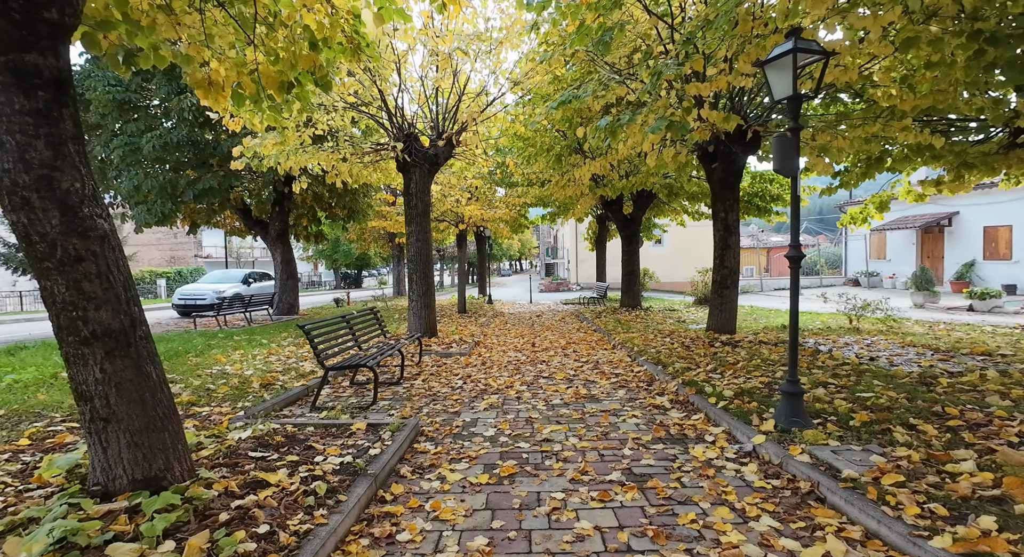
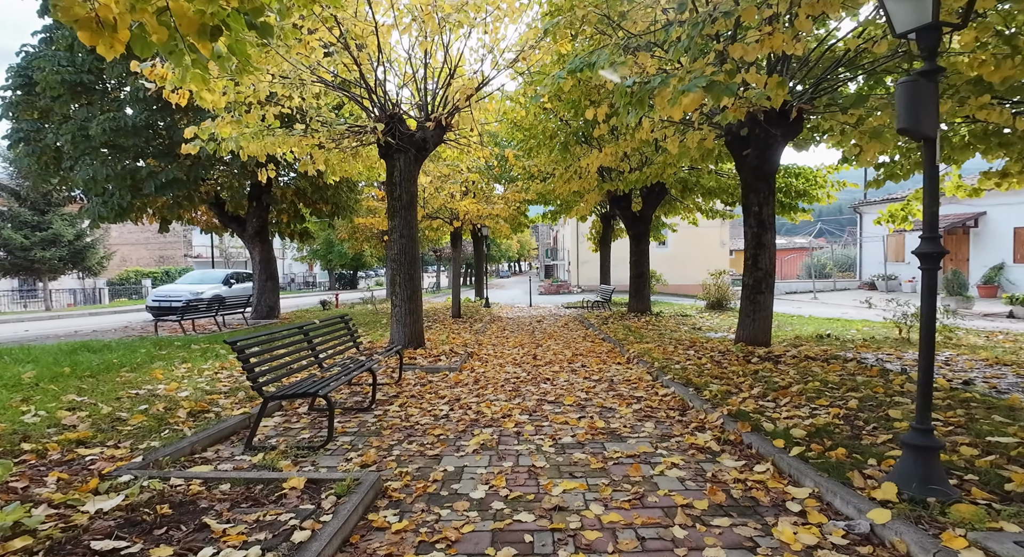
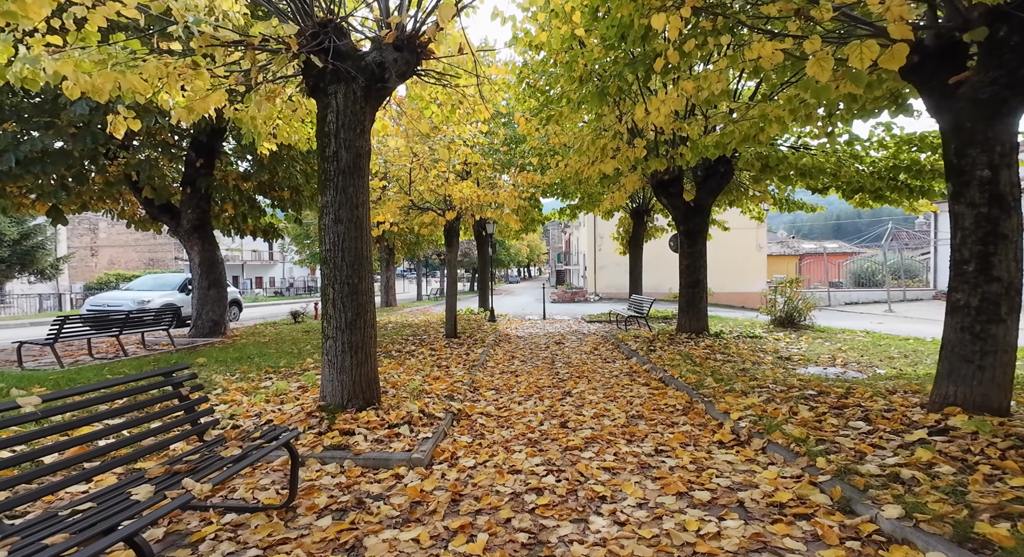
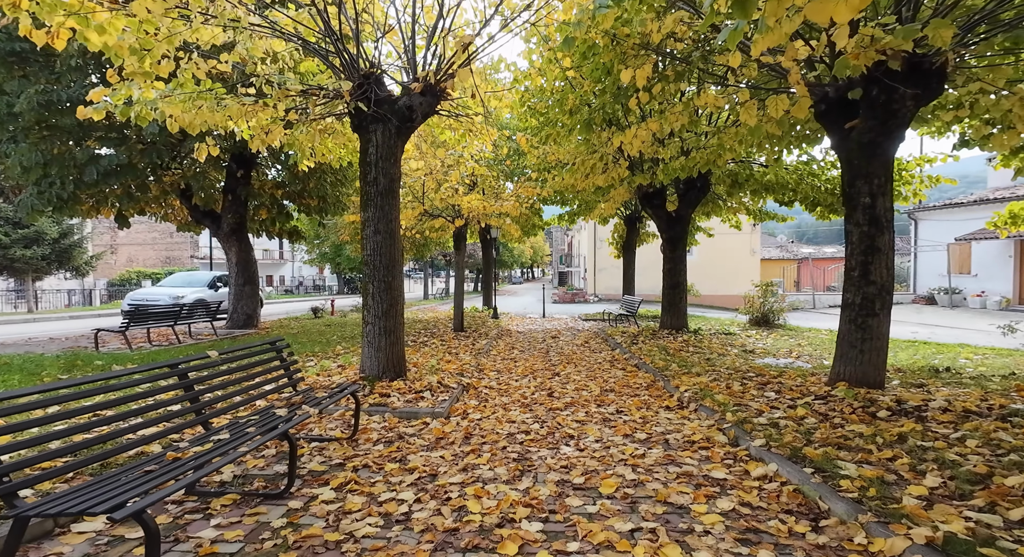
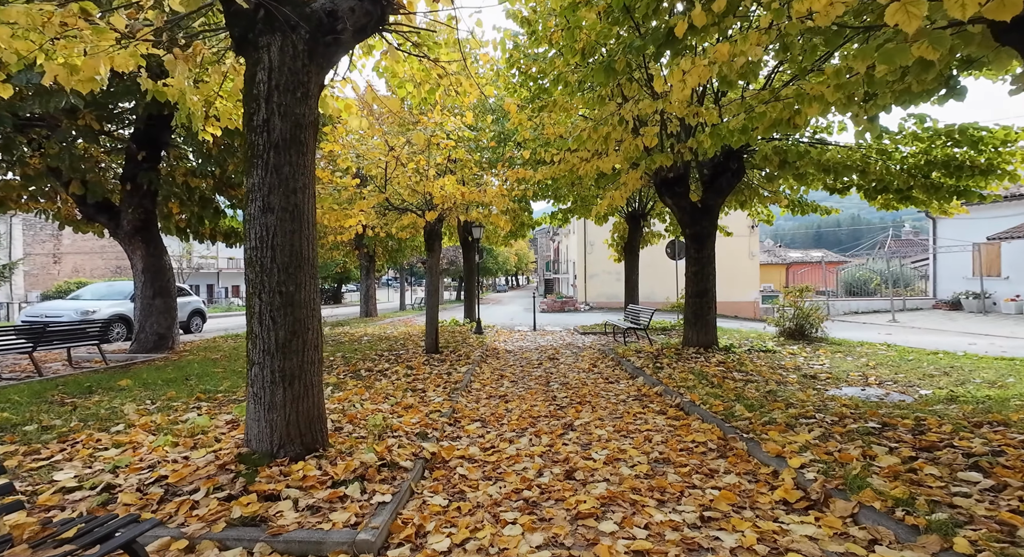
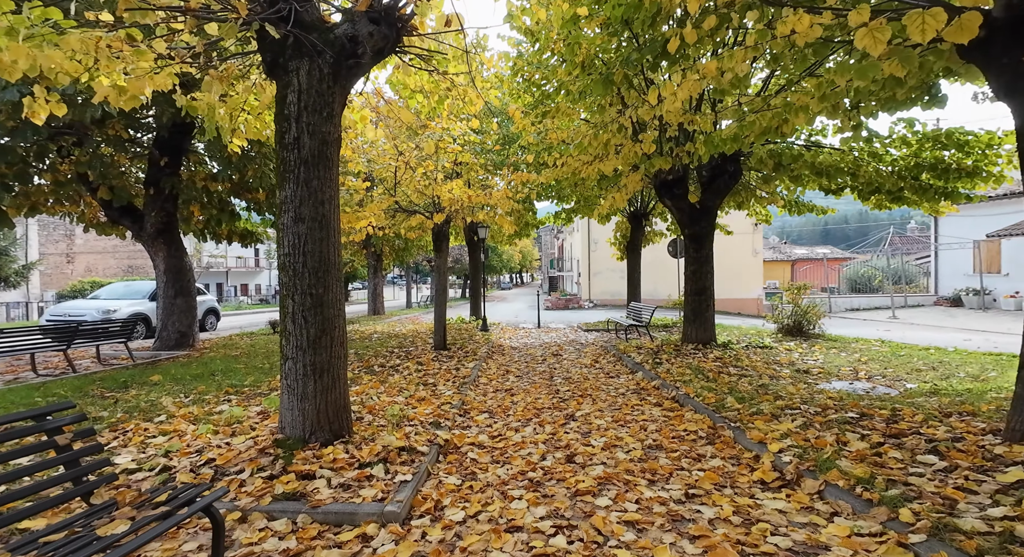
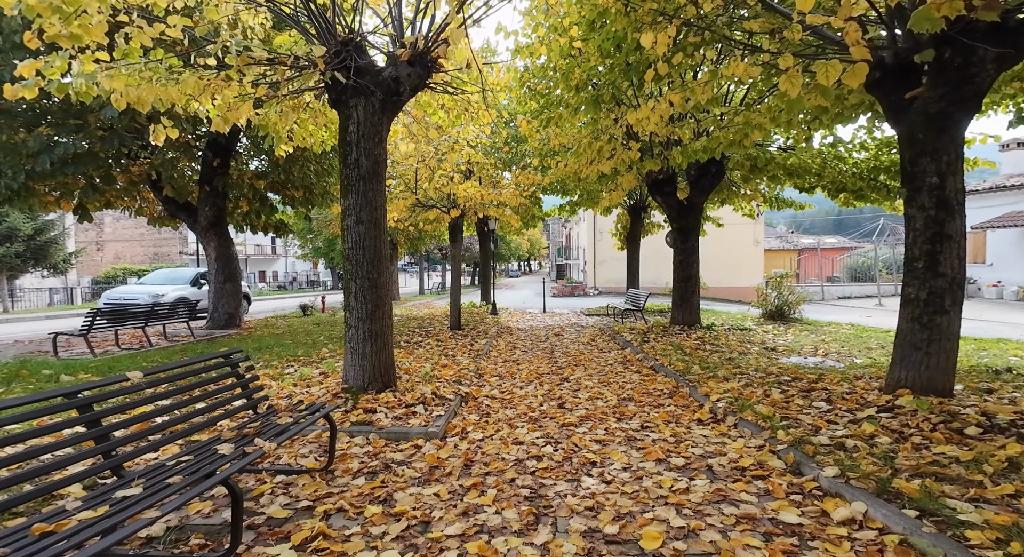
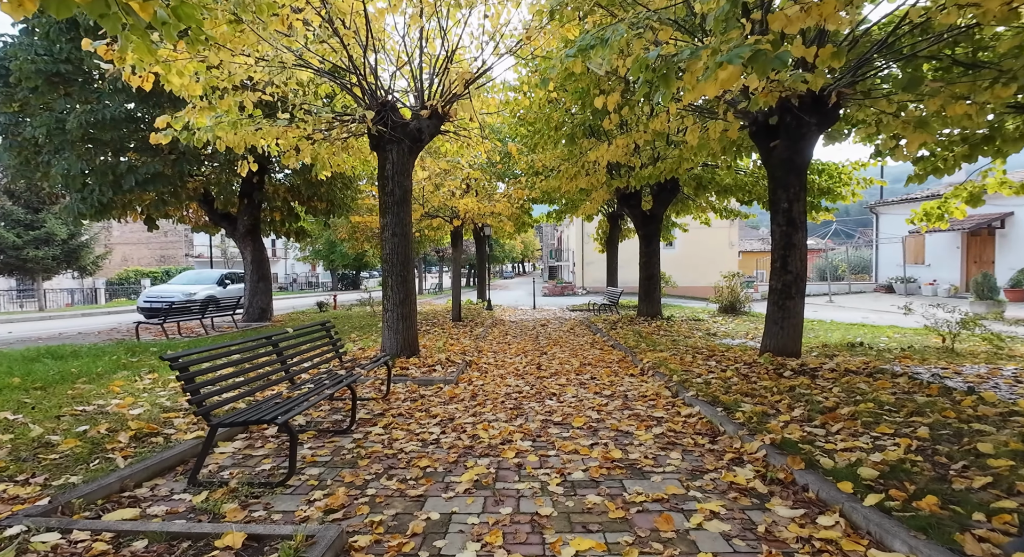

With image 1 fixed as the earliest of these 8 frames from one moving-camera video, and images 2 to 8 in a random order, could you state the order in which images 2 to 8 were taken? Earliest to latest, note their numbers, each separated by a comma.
2, 8, 4, 7, 3, 6, 5
